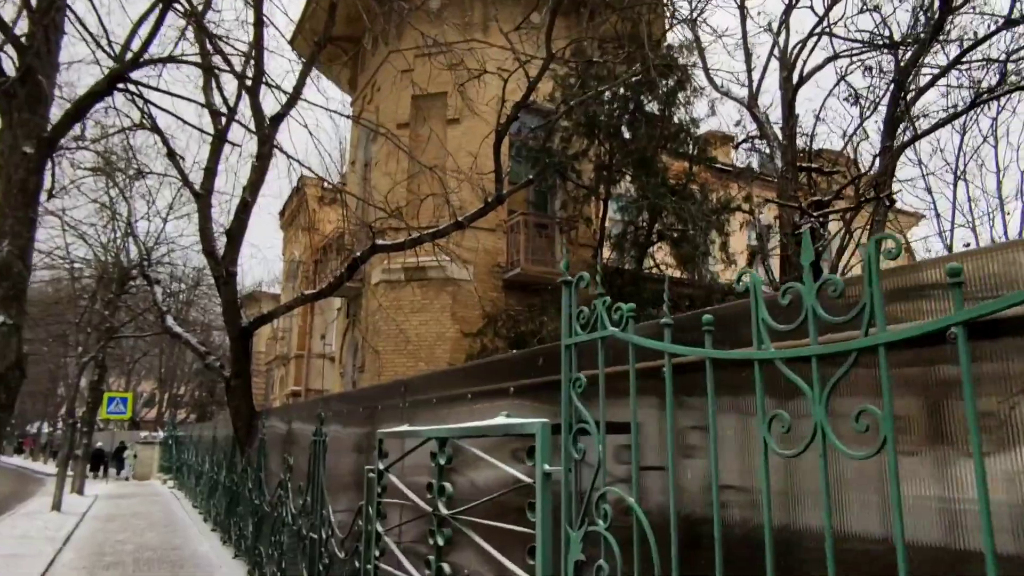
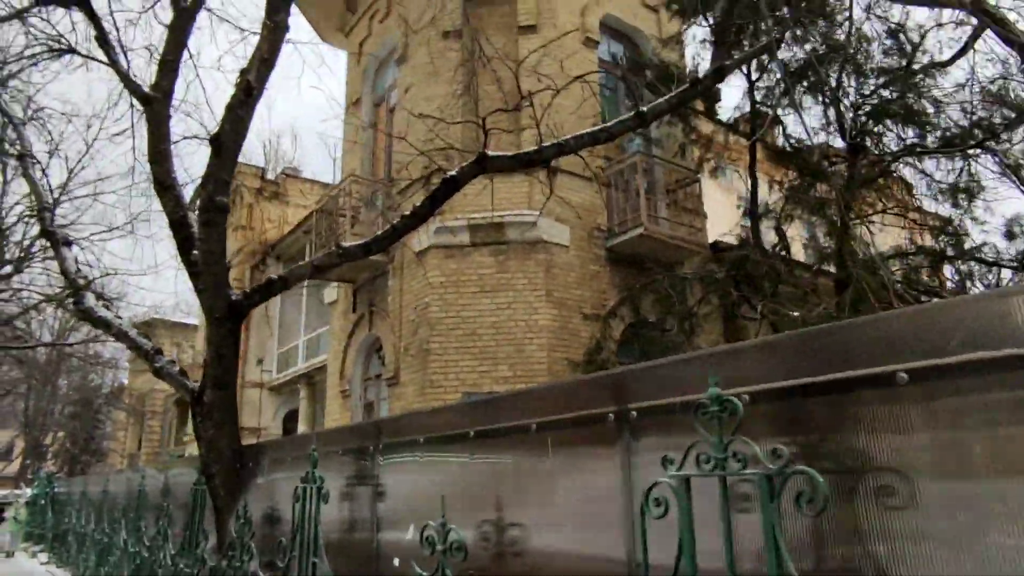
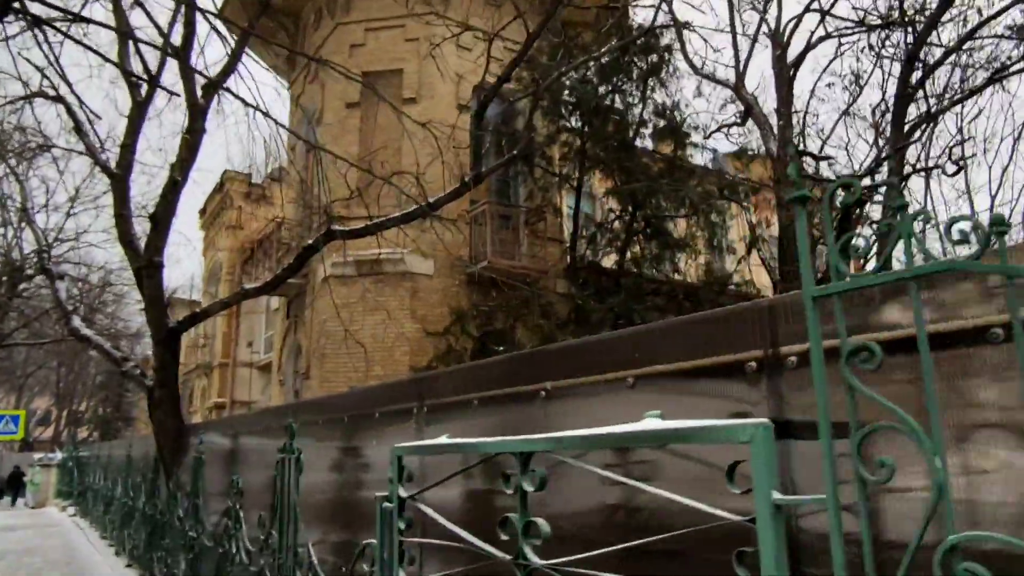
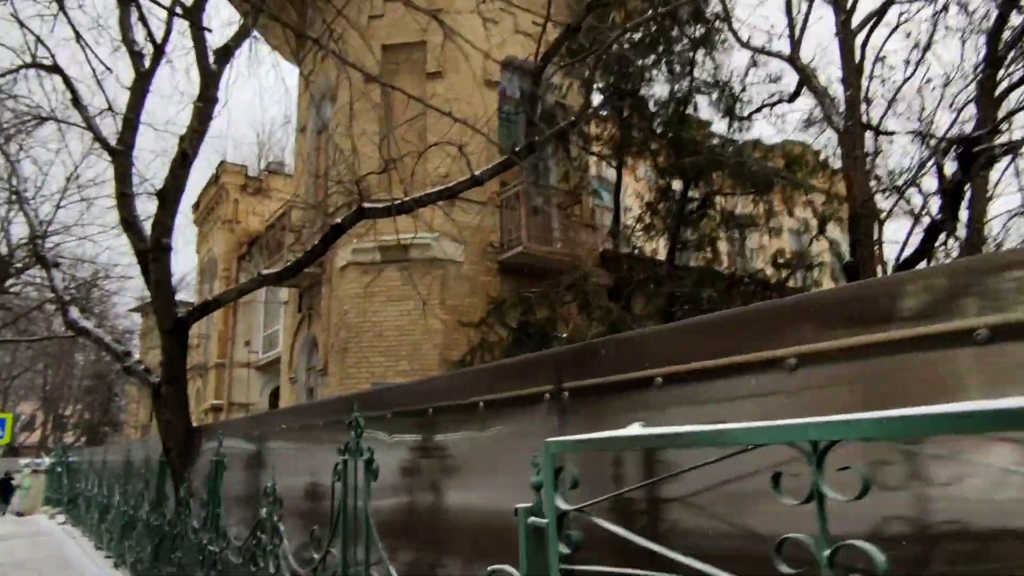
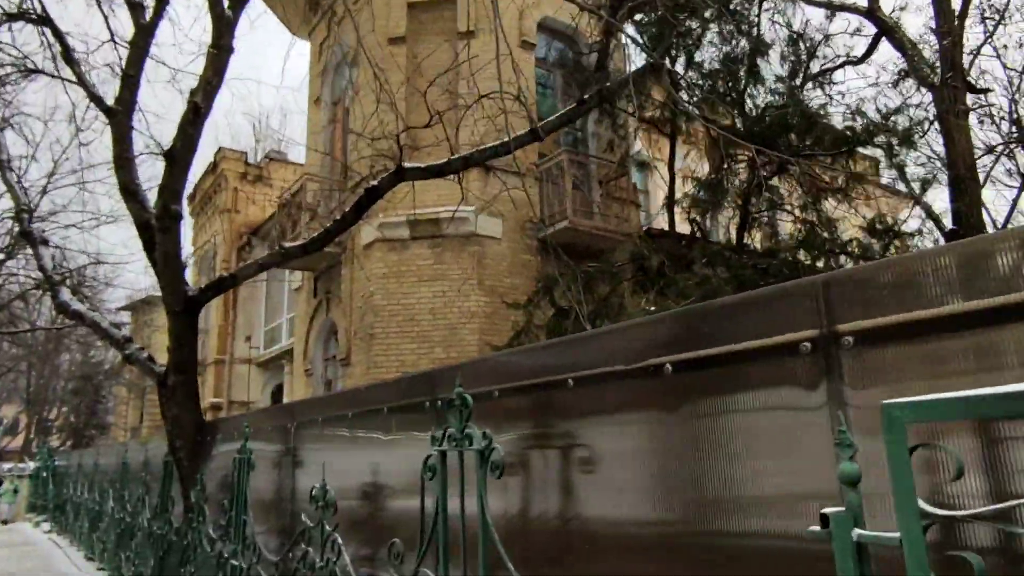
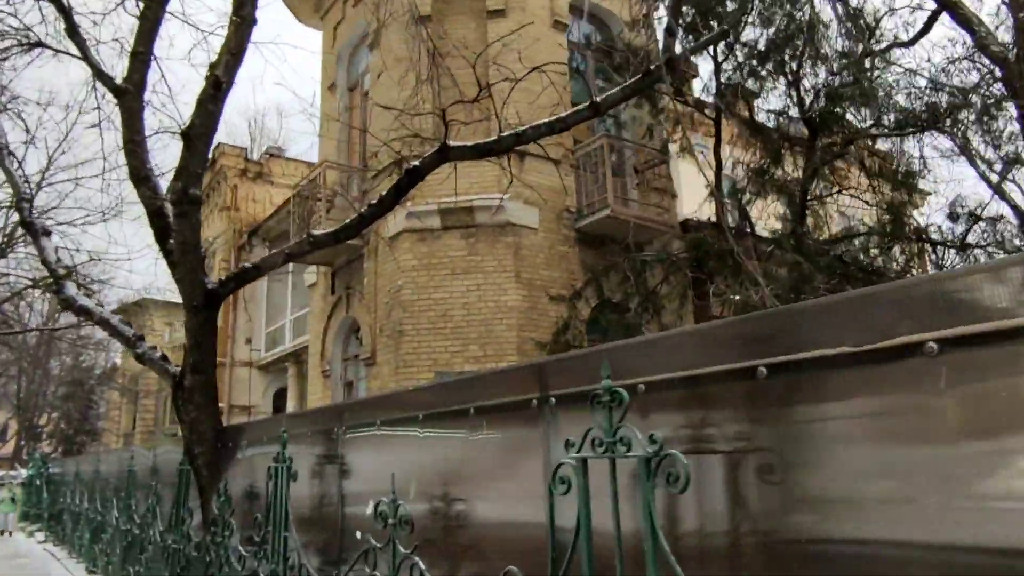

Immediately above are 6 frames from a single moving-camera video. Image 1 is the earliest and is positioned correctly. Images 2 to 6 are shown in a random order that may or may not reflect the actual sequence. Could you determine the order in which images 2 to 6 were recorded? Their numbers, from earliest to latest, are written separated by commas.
3, 4, 5, 6, 2
